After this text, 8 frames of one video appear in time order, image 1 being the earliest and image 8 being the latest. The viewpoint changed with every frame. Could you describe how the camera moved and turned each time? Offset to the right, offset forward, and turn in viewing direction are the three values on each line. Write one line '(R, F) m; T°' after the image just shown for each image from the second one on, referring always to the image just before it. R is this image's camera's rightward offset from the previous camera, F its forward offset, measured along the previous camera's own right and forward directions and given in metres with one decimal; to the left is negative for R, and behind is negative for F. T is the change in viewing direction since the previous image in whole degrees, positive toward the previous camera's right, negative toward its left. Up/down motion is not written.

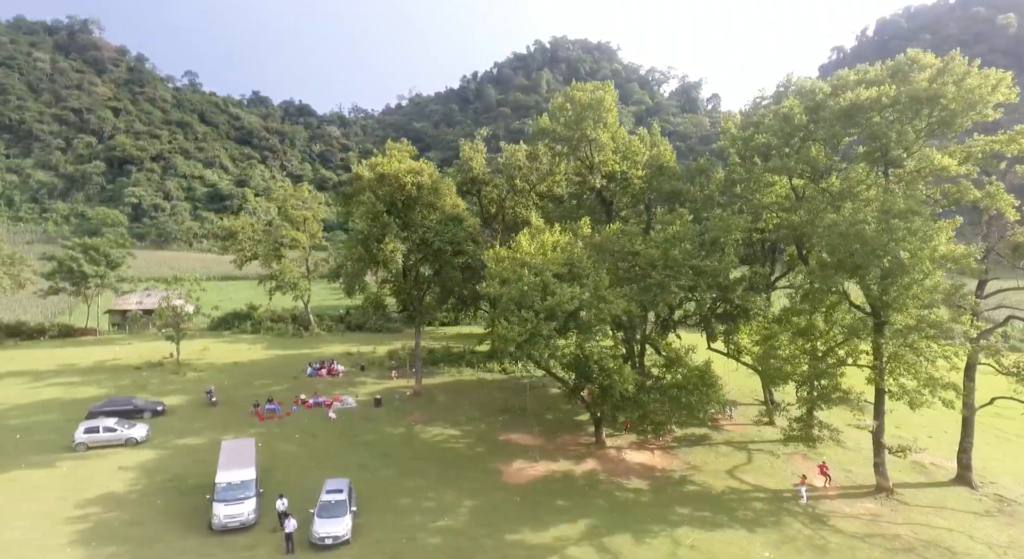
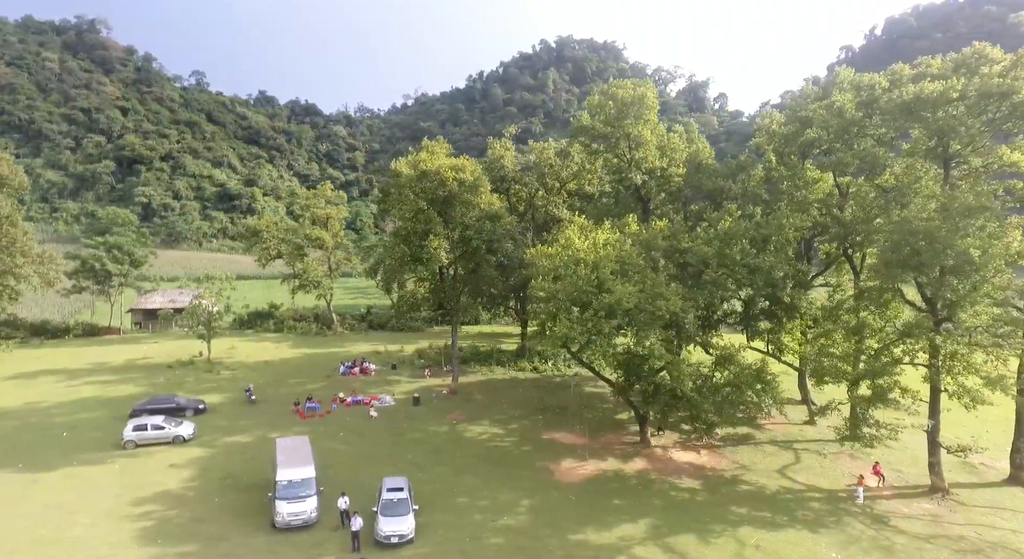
(-2.0, +0.1) m; 0°
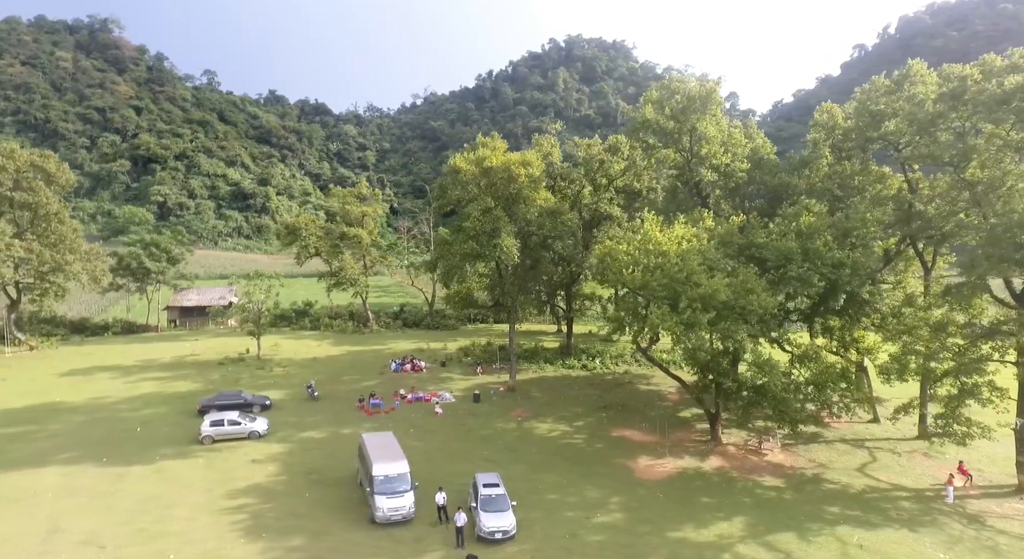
(-3.1, +0.1) m; -1°
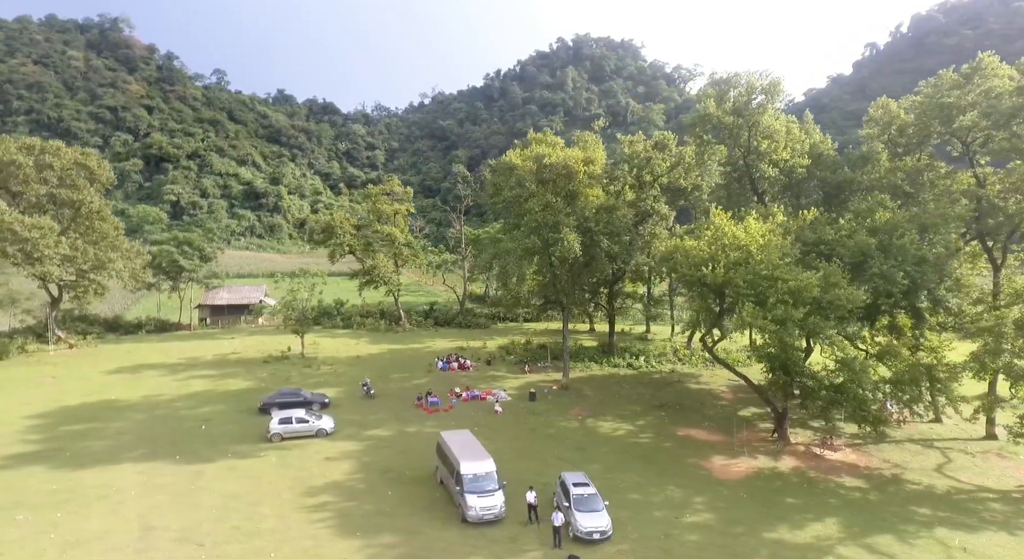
(-2.9, +0.3) m; 0°
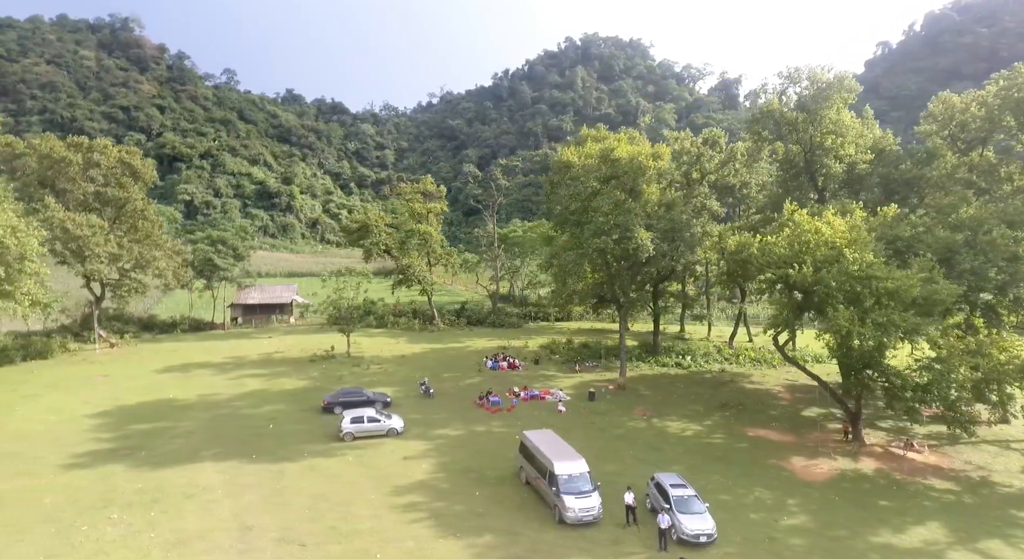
(-3.0, +0.4) m; 0°
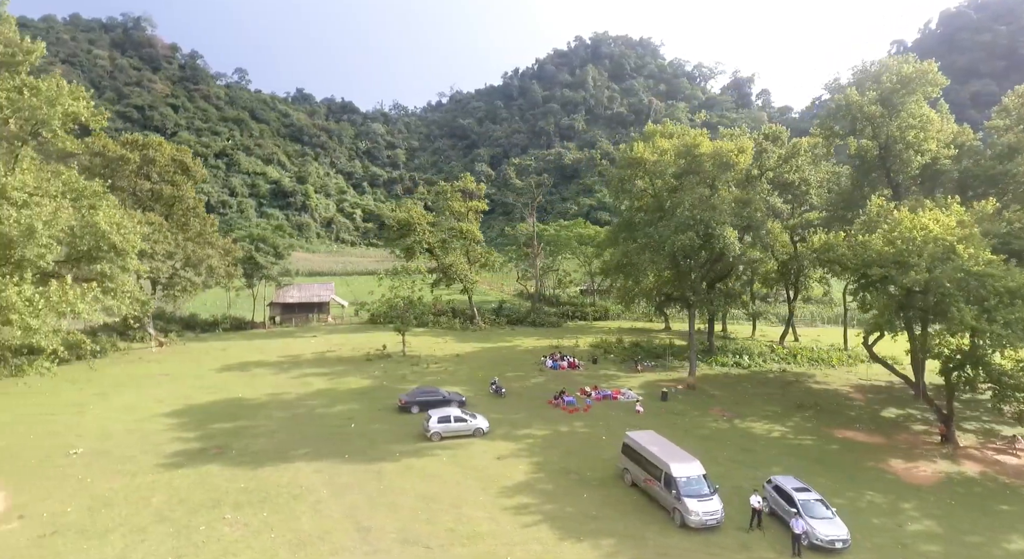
(-3.6, +0.5) m; -1°
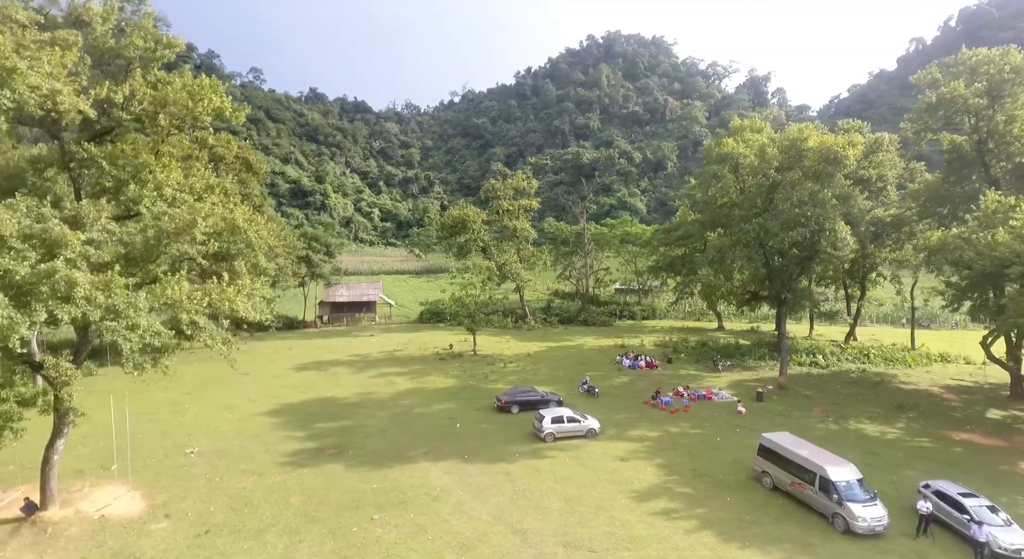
(-4.5, +0.5) m; -1°
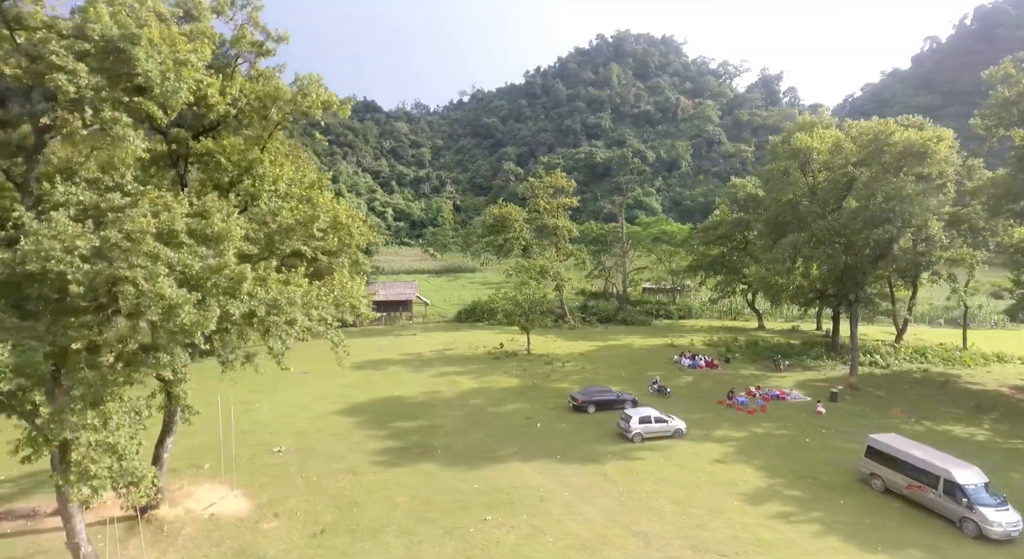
(-3.4, +0.4) m; -1°
